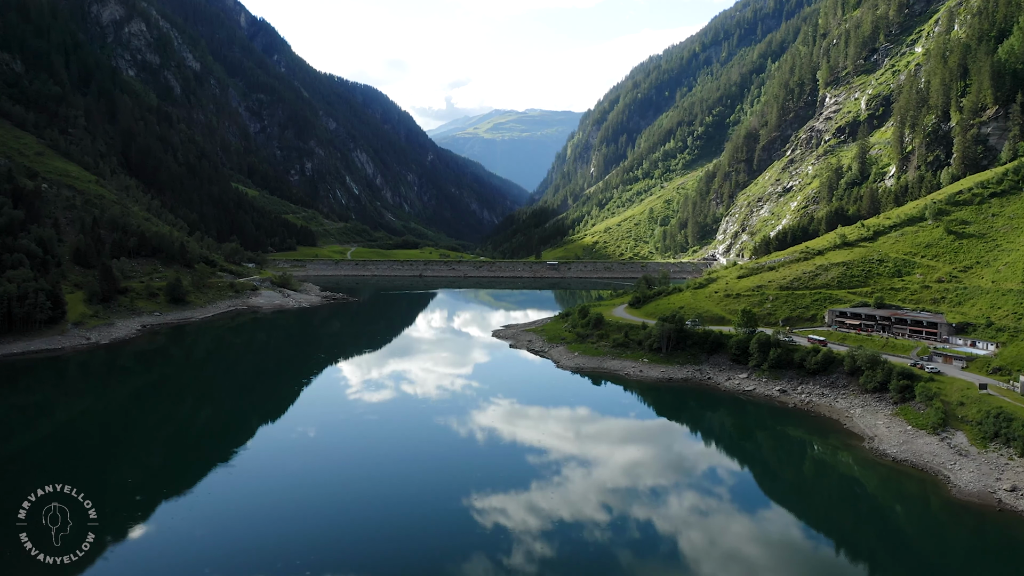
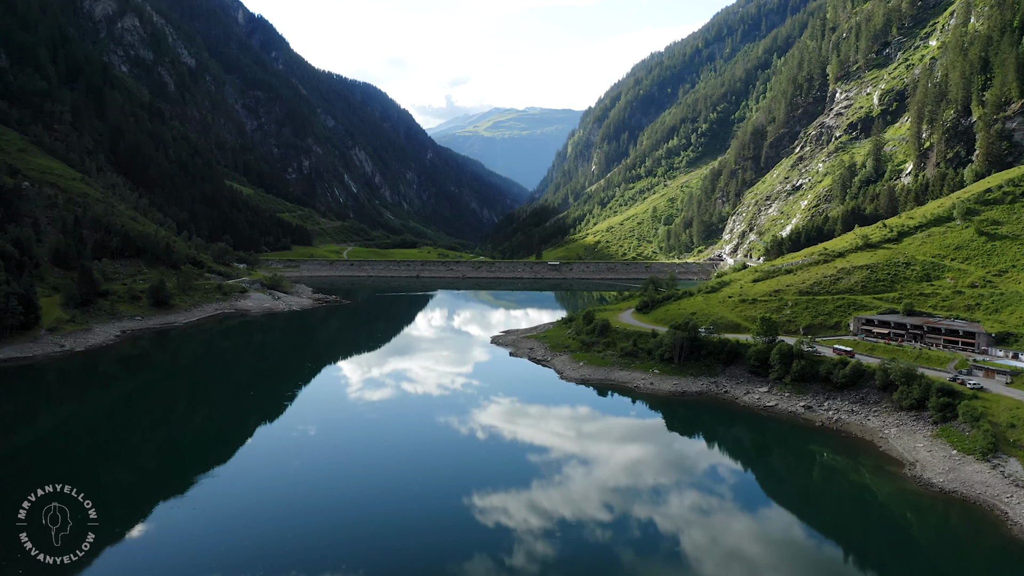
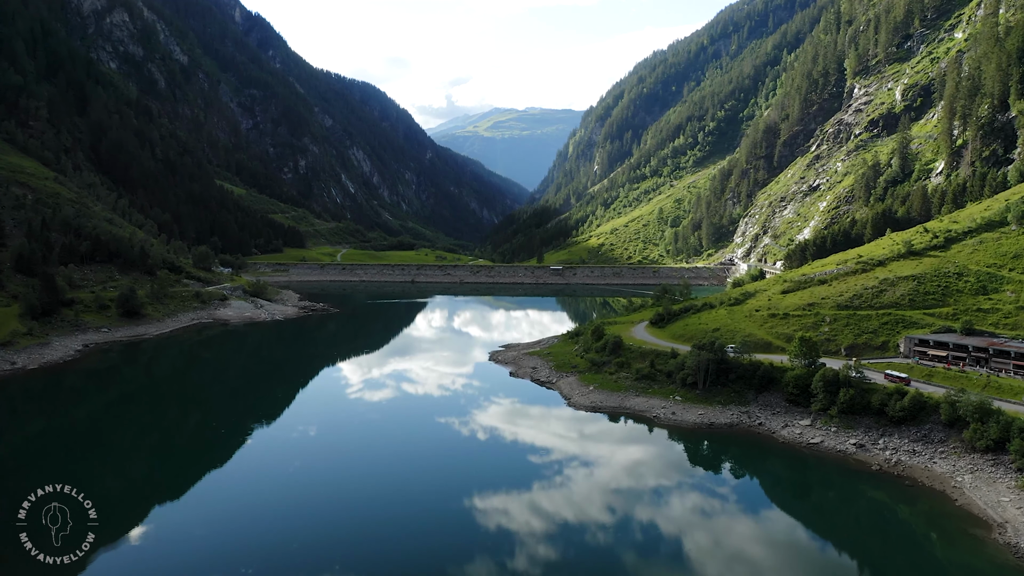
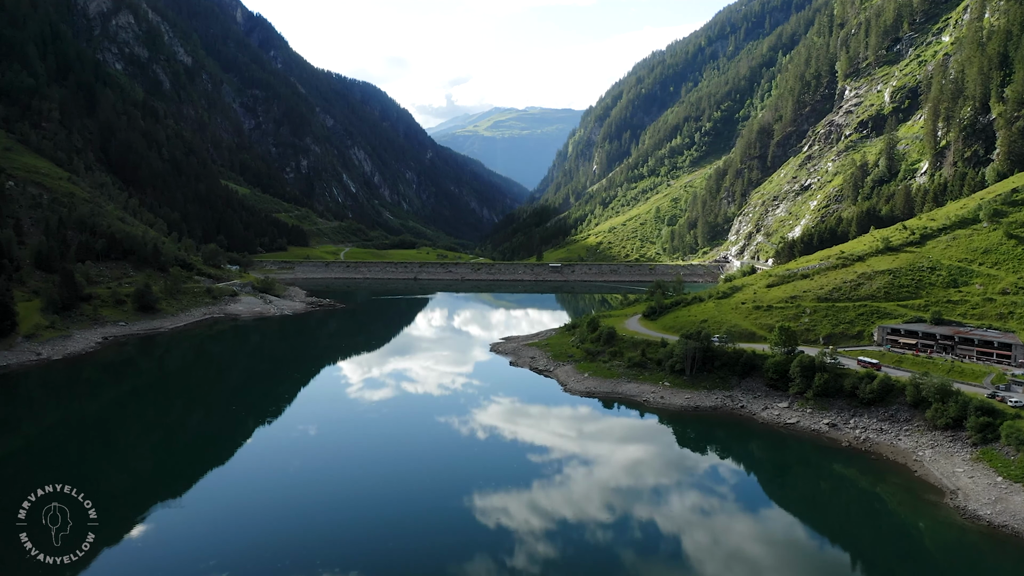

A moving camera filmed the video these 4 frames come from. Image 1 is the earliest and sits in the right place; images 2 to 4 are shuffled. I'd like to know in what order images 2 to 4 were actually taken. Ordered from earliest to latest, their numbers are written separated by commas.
2, 4, 3
